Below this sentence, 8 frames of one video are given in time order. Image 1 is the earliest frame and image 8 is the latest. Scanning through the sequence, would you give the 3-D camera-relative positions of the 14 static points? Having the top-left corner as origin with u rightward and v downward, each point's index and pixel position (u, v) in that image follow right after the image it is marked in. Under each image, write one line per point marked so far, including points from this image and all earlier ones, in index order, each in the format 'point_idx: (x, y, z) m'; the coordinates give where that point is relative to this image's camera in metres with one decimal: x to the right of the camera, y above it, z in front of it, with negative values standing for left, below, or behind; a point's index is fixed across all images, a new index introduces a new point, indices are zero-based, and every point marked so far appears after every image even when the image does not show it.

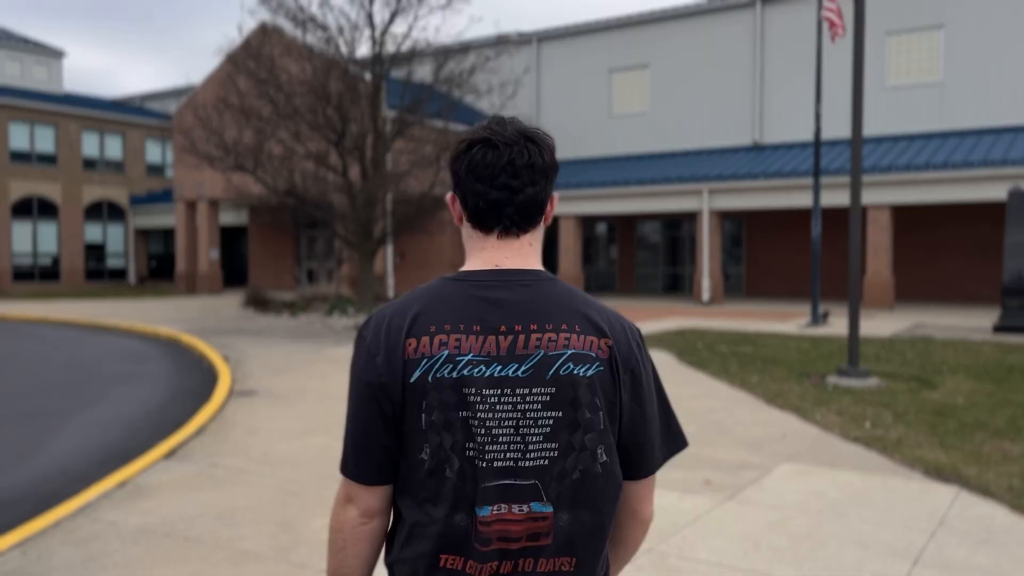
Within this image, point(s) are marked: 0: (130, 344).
0: (-7.1, -1.0, +16.0) m
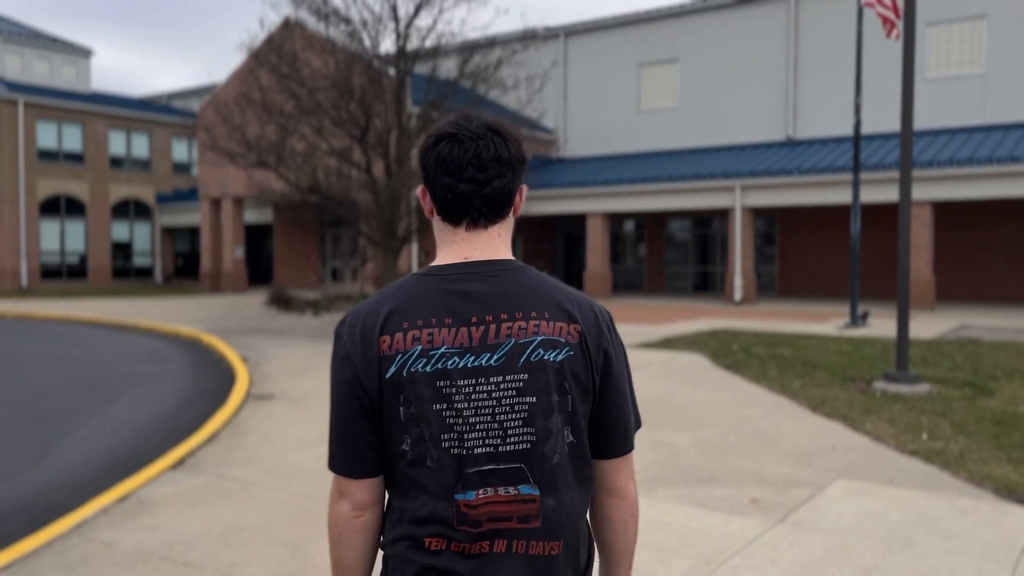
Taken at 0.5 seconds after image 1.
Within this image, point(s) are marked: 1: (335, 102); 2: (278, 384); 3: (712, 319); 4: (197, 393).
0: (-6.6, -1.0, +15.7) m
1: (-3.7, +3.9, +18.2) m
2: (-2.9, -1.2, +10.5) m
3: (+4.5, -0.7, +19.3) m
4: (-3.8, -1.3, +10.5) m
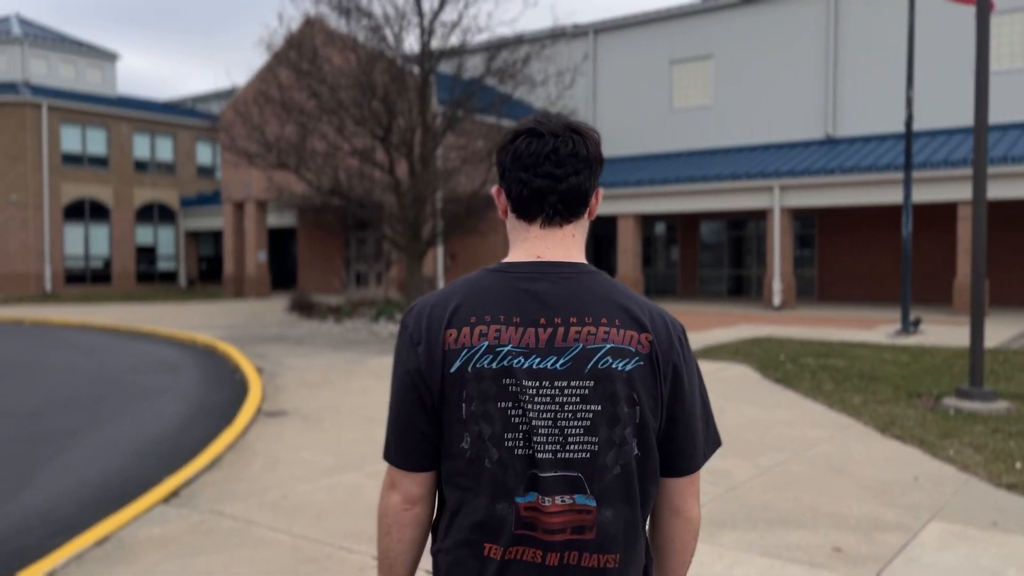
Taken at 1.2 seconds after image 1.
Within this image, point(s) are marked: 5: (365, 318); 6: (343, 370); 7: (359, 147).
0: (-6.1, -1.1, +15.1) m
1: (-3.2, +3.8, +17.5) m
2: (-2.5, -1.3, +9.7) m
3: (+5.2, -0.8, +18.3) m
4: (-3.5, -1.4, +9.8) m
5: (-3.4, -0.7, +19.6) m
6: (-2.4, -1.1, +12.1) m
7: (-3.3, +3.0, +18.3) m
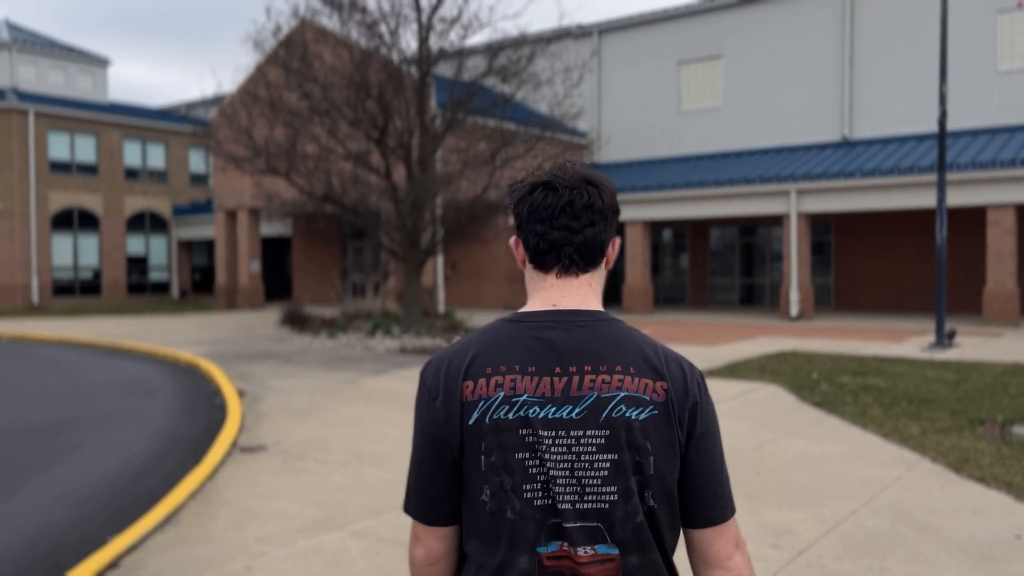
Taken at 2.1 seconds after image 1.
0: (-6.0, -1.4, +14.0) m
1: (-3.1, +3.6, +16.4) m
2: (-2.4, -1.4, +8.6) m
3: (+5.3, -1.0, +17.2) m
4: (-3.4, -1.5, +8.7) m
5: (-3.3, -0.9, +18.5) m
6: (-2.3, -1.3, +10.9) m
7: (-3.2, +2.7, +17.2) m
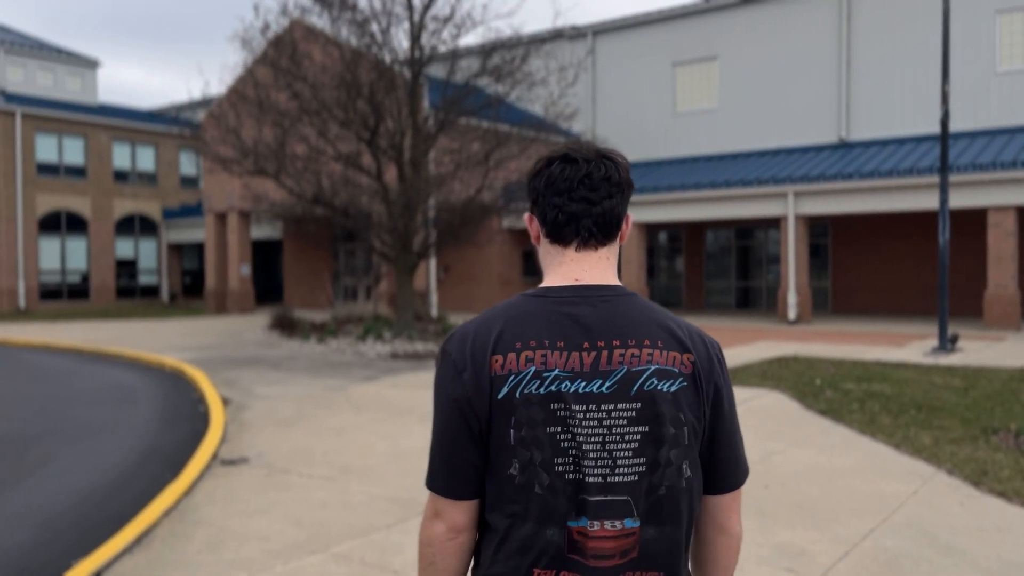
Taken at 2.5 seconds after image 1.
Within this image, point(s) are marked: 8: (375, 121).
0: (-6.1, -1.4, +13.6) m
1: (-3.2, +3.5, +16.0) m
2: (-2.5, -1.5, +8.2) m
3: (+5.1, -1.1, +16.9) m
4: (-3.4, -1.6, +8.3) m
5: (-3.4, -1.0, +18.1) m
6: (-2.3, -1.4, +10.6) m
7: (-3.3, +2.7, +16.8) m
8: (-2.6, +3.1, +16.1) m
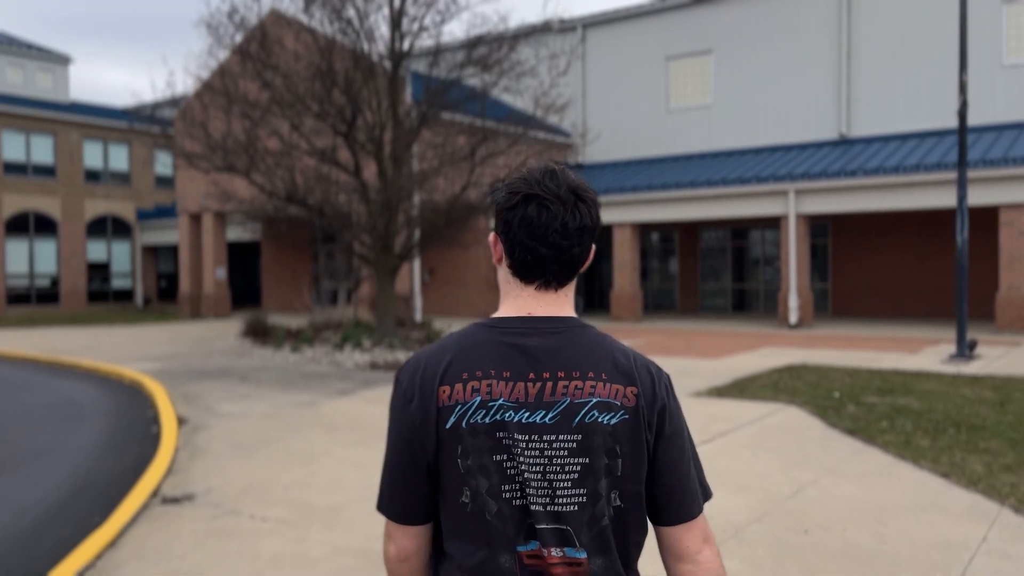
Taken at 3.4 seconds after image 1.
0: (-6.2, -1.5, +12.4) m
1: (-3.4, +3.4, +14.9) m
2: (-2.5, -1.5, +7.1) m
3: (+4.9, -1.1, +15.9) m
4: (-3.5, -1.6, +7.1) m
5: (-3.6, -1.1, +17.0) m
6: (-2.5, -1.4, +9.5) m
7: (-3.5, +2.6, +15.7) m
8: (-2.8, +3.1, +15.0) m
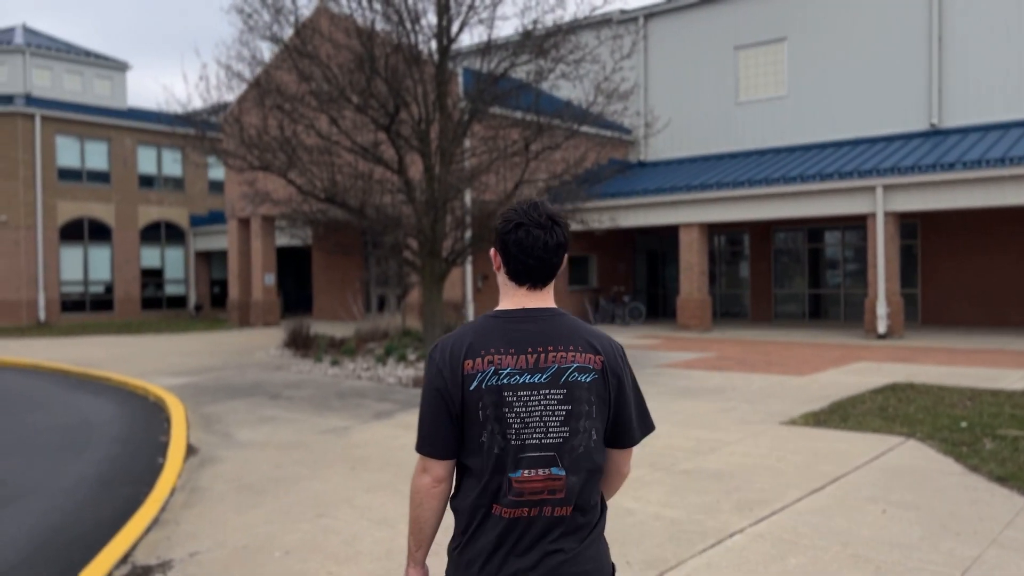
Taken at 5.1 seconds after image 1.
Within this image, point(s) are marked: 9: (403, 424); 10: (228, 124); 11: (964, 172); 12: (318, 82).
0: (-5.5, -1.6, +11.3) m
1: (-2.5, +3.3, +13.7) m
2: (-2.1, -1.6, +5.8) m
3: (+5.9, -1.2, +14.1) m
4: (-3.1, -1.7, +5.9) m
5: (-2.6, -1.2, +15.7) m
6: (-1.9, -1.5, +8.1) m
7: (-2.6, +2.4, +14.5) m
8: (-1.9, +2.9, +13.7) m
9: (-1.2, -1.5, +9.4) m
10: (-4.9, +2.8, +14.9) m
11: (+9.4, +2.4, +17.9) m
12: (-3.2, +3.4, +14.1) m
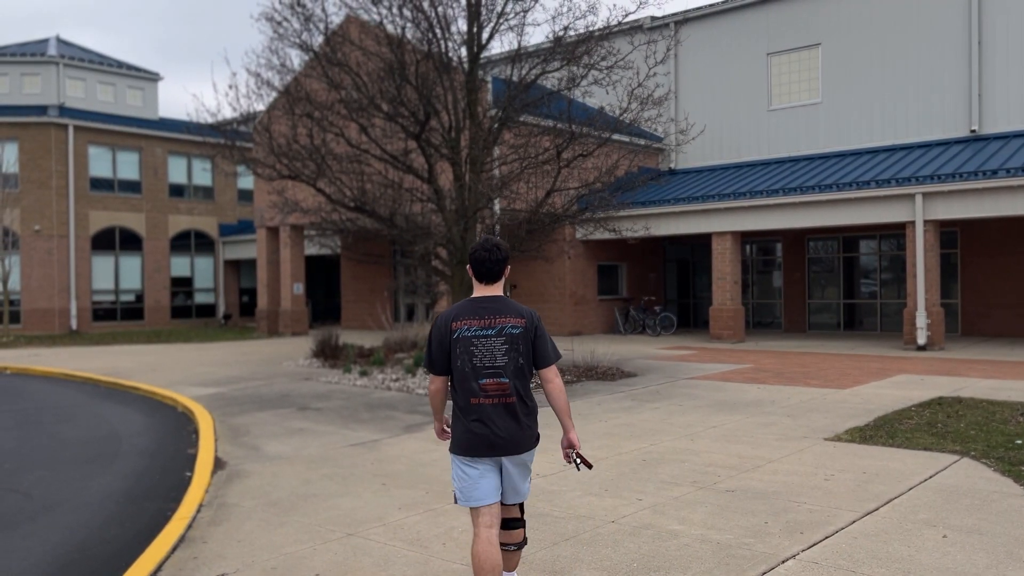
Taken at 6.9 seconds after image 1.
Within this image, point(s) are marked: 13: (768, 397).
0: (-5.1, -1.7, +11.2) m
1: (-2.0, +3.1, +13.6) m
2: (-1.9, -1.7, +5.6) m
3: (+6.4, -1.4, +13.6) m
4: (-2.8, -1.8, +5.7) m
5: (-2.0, -1.4, +15.6) m
6: (-1.6, -1.6, +7.9) m
7: (-2.0, +2.3, +14.3) m
8: (-1.4, +2.8, +13.6) m
9: (-0.8, -1.6, +9.2) m
10: (-4.4, +2.7, +14.8) m
11: (+10.0, +2.2, +17.4) m
12: (-2.7, +3.3, +14.0) m
13: (+3.4, -1.5, +11.5) m
